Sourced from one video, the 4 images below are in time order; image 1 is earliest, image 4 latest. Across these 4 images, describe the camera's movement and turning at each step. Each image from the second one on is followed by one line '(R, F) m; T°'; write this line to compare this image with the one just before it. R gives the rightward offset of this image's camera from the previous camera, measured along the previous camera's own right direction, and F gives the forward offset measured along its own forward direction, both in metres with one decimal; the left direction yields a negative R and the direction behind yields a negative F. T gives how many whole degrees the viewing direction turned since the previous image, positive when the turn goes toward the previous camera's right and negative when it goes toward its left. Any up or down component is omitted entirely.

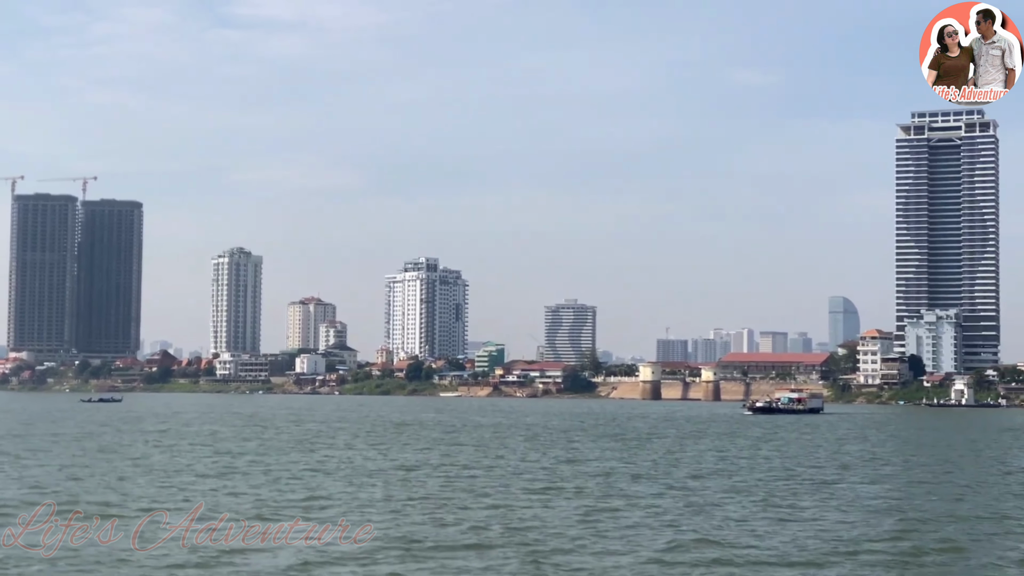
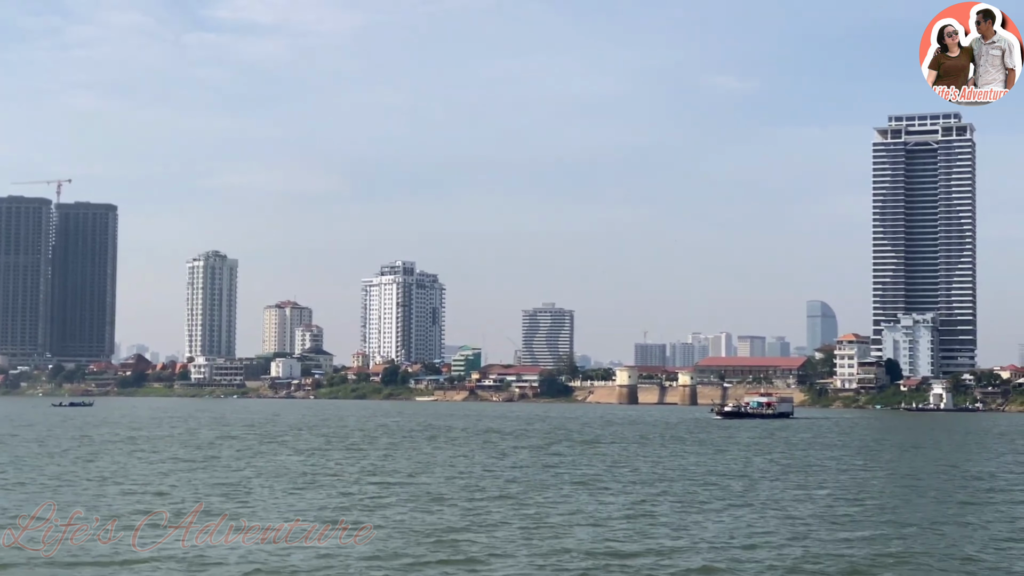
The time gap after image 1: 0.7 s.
(+0.3, +0.6) m; +1°
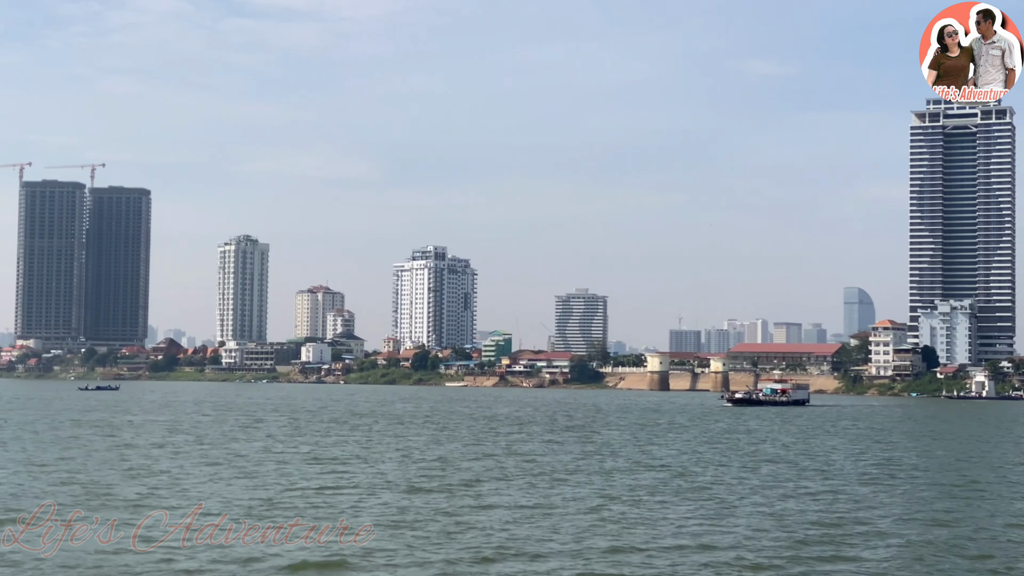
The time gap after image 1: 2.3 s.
(+0.5, +1.0) m; -2°
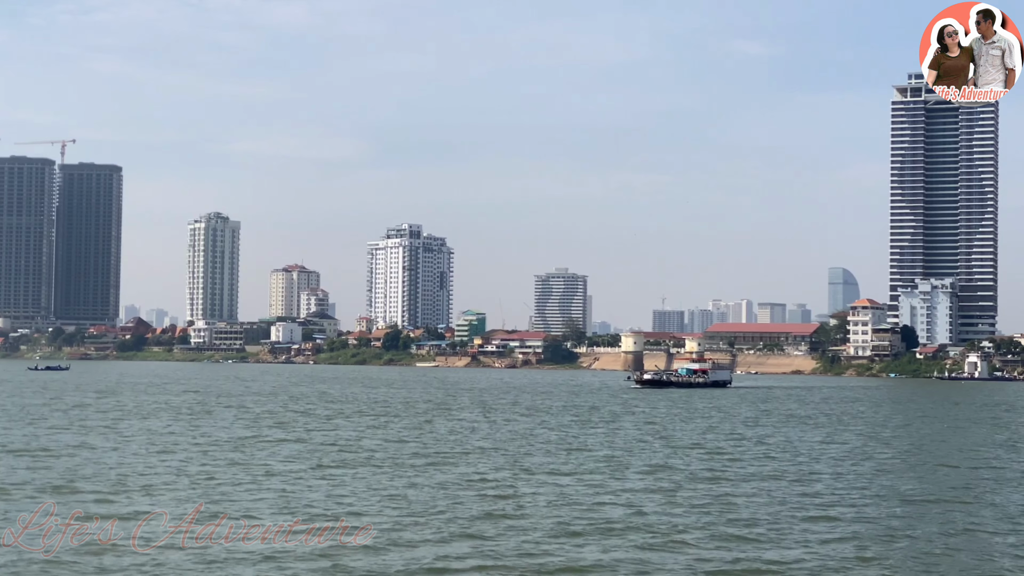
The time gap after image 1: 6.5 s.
(+1.4, +2.6) m; +1°
